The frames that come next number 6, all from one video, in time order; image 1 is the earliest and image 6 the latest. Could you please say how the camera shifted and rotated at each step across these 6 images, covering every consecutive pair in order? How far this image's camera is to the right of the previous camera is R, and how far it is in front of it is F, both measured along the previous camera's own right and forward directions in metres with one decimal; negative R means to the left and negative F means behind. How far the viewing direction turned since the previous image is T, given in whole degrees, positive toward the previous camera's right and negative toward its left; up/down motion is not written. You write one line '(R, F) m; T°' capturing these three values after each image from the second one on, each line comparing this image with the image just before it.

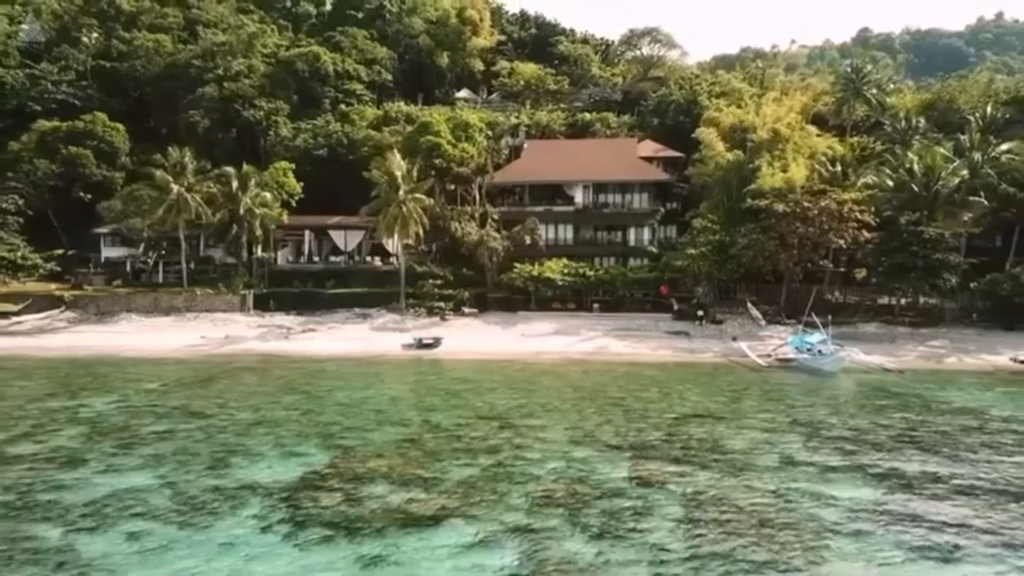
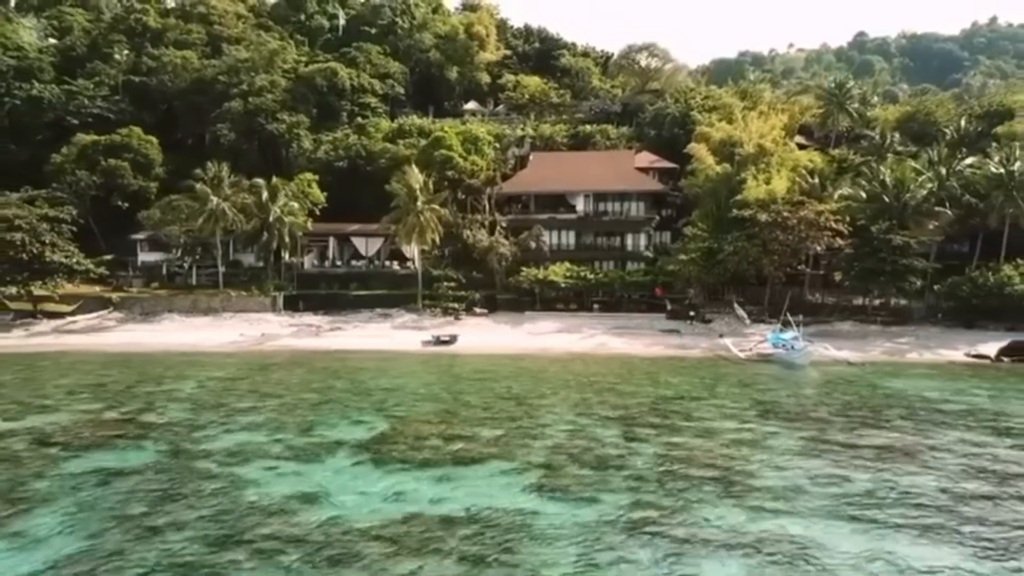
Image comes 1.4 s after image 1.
(-0.5, -5.1) m; 0°
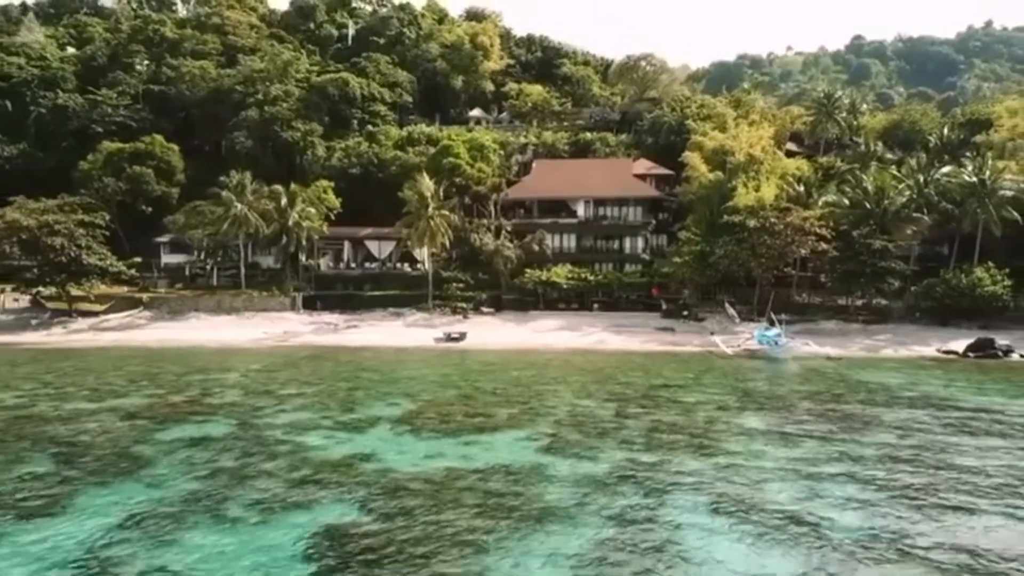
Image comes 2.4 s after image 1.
(-0.4, -3.8) m; 0°
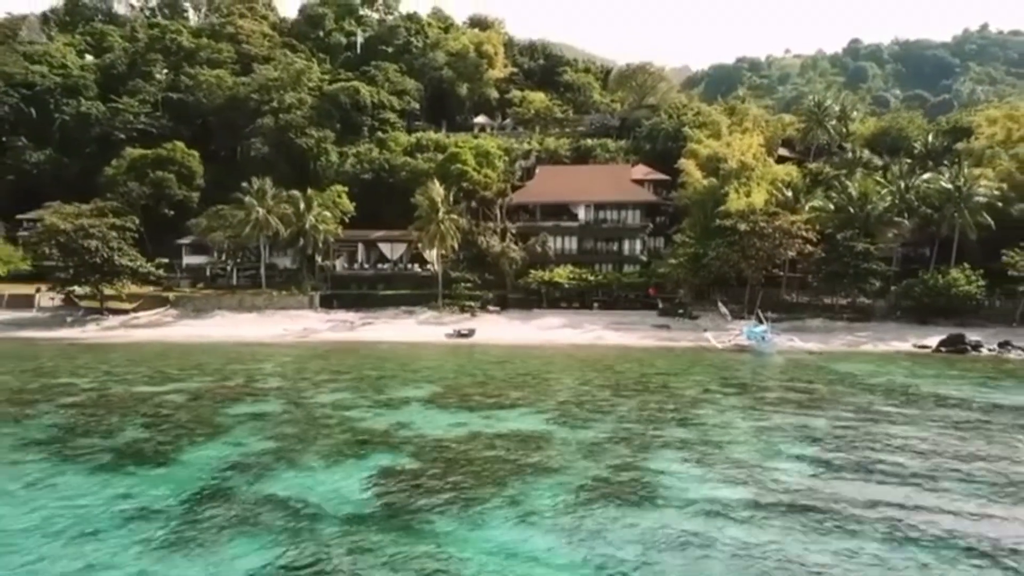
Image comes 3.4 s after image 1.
(-0.4, -3.8) m; 0°
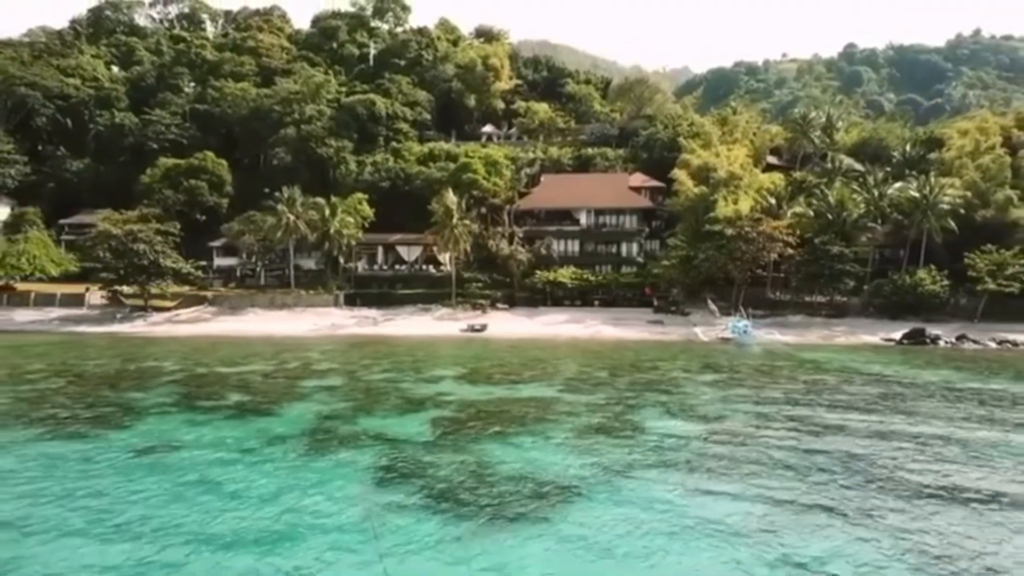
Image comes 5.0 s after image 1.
(-0.6, -6.2) m; 0°
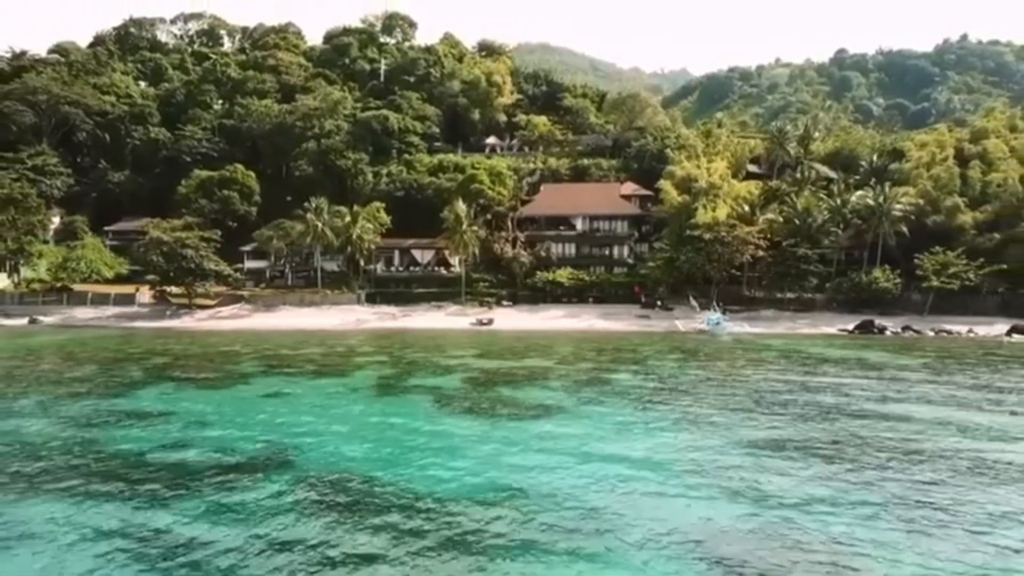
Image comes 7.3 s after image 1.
(-0.3, -8.7) m; 0°
